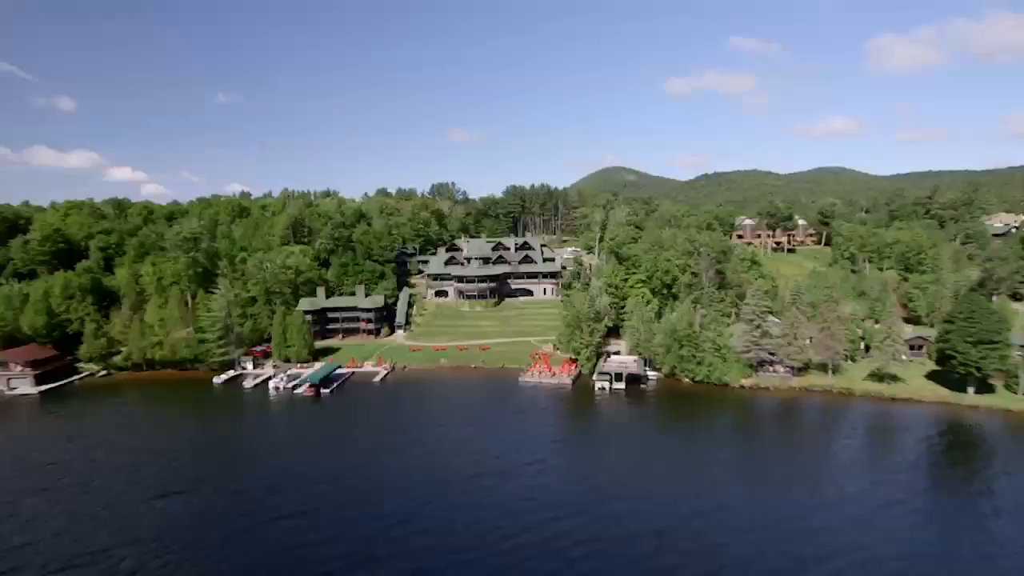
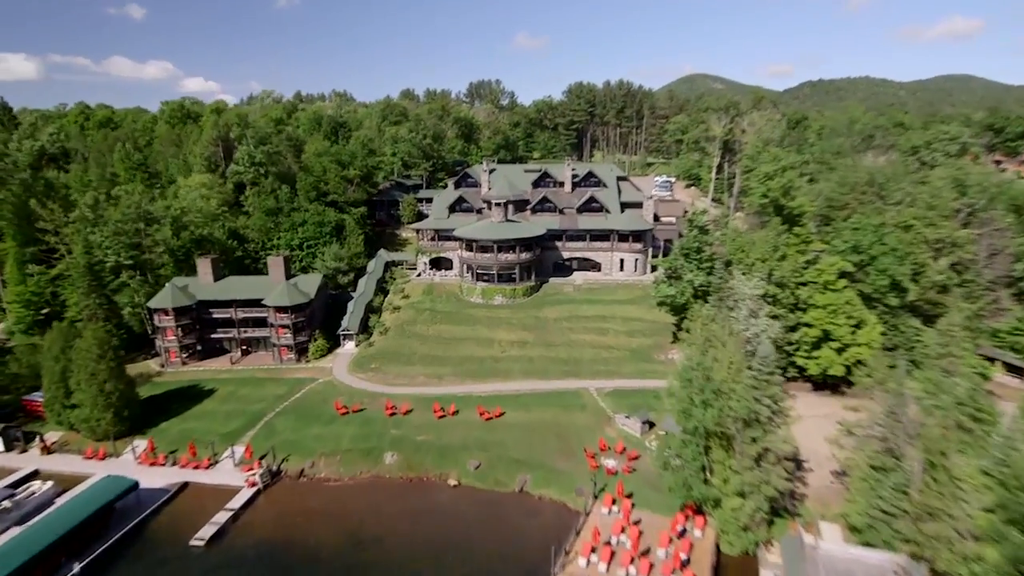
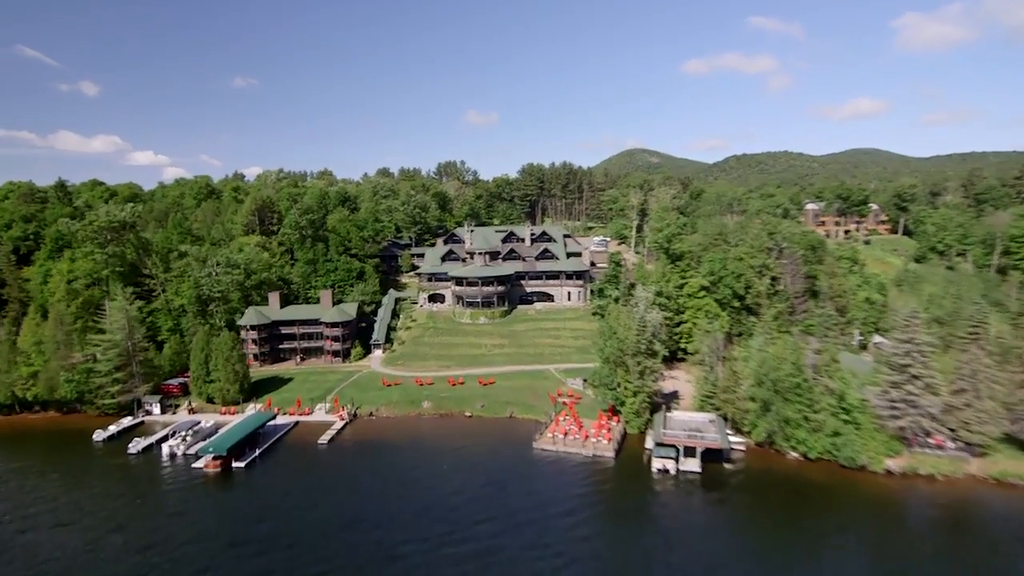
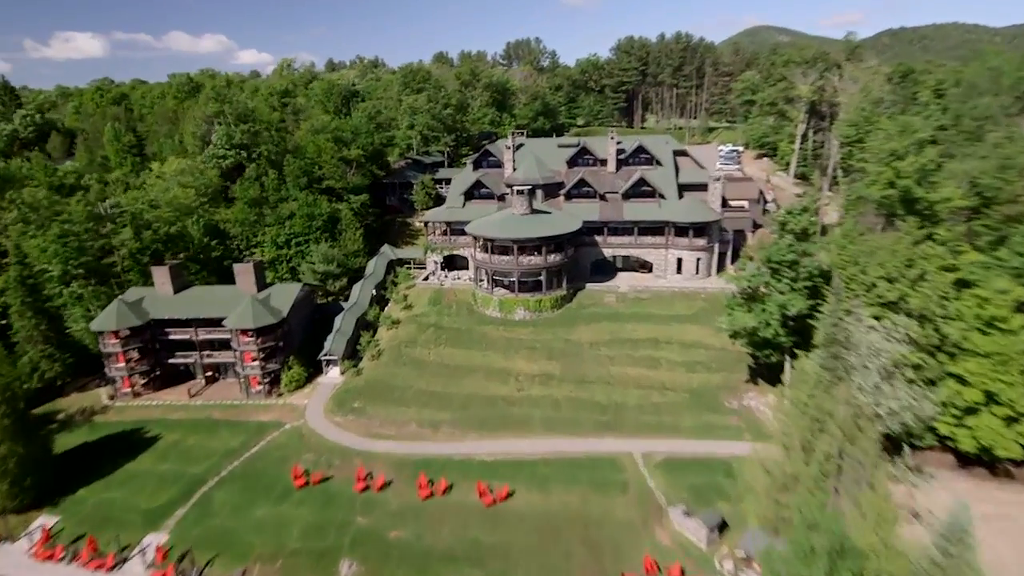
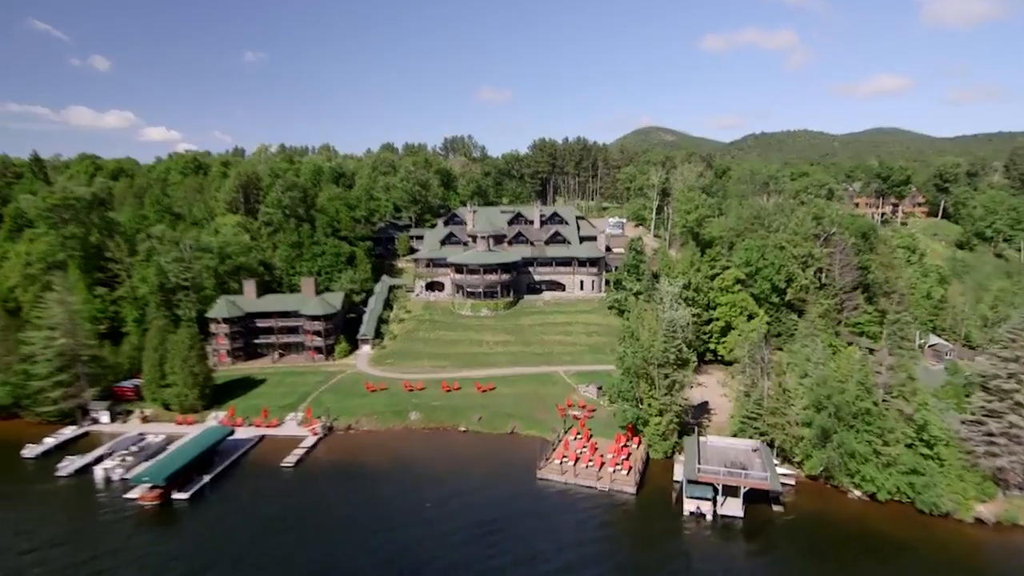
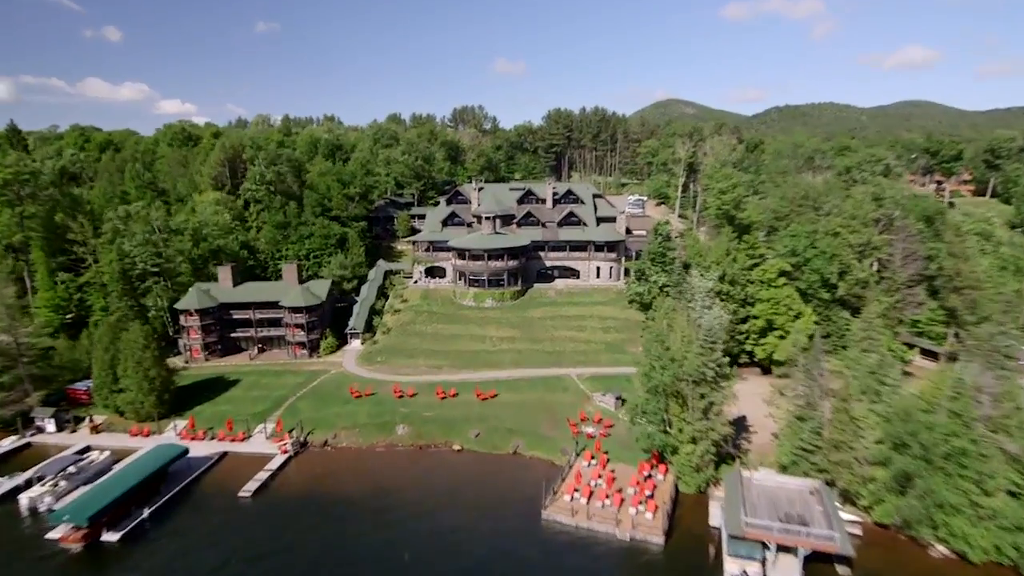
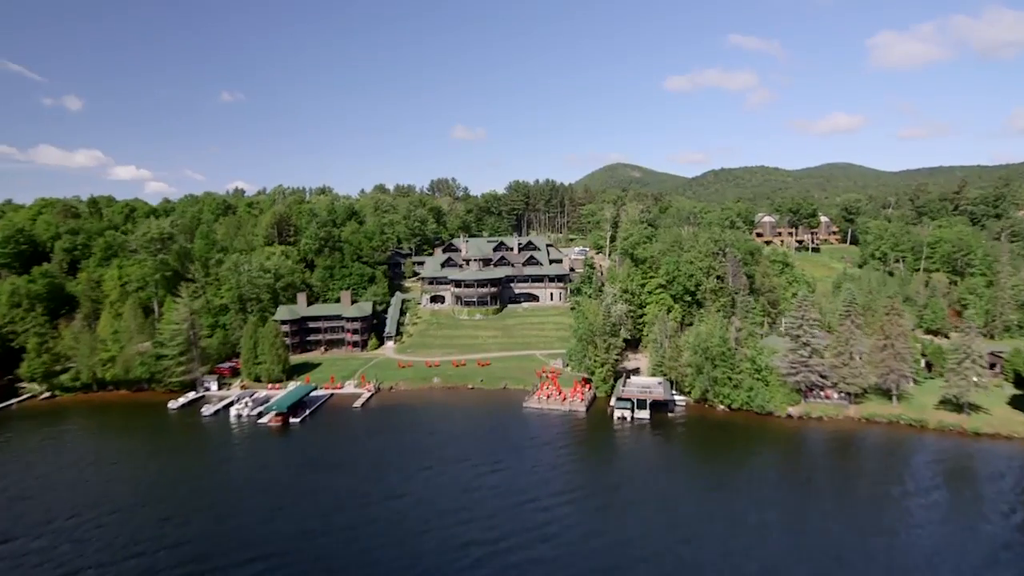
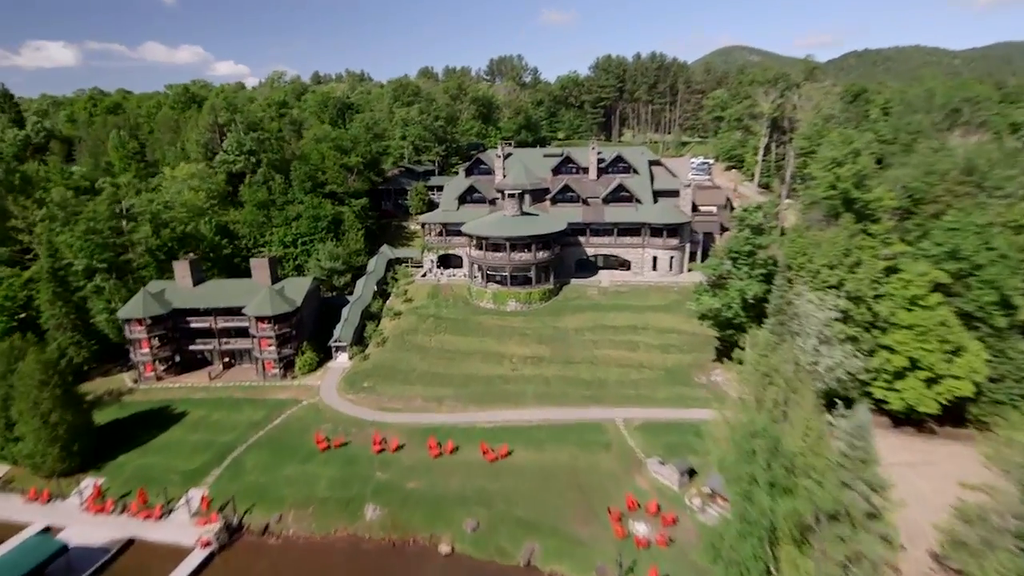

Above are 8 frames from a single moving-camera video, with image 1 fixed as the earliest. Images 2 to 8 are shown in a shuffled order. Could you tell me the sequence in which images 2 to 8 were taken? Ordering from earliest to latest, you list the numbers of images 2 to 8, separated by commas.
7, 3, 5, 6, 2, 8, 4
